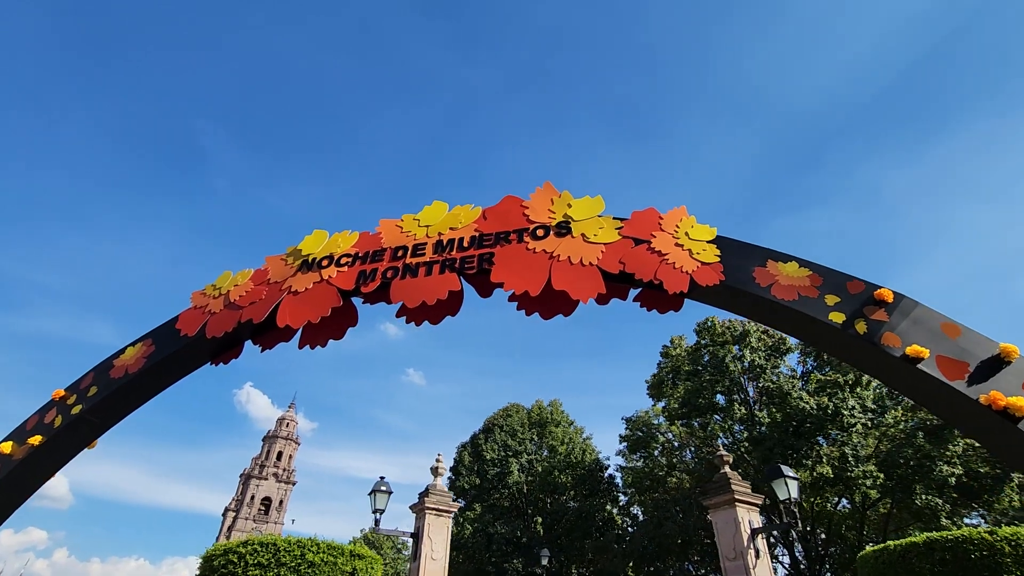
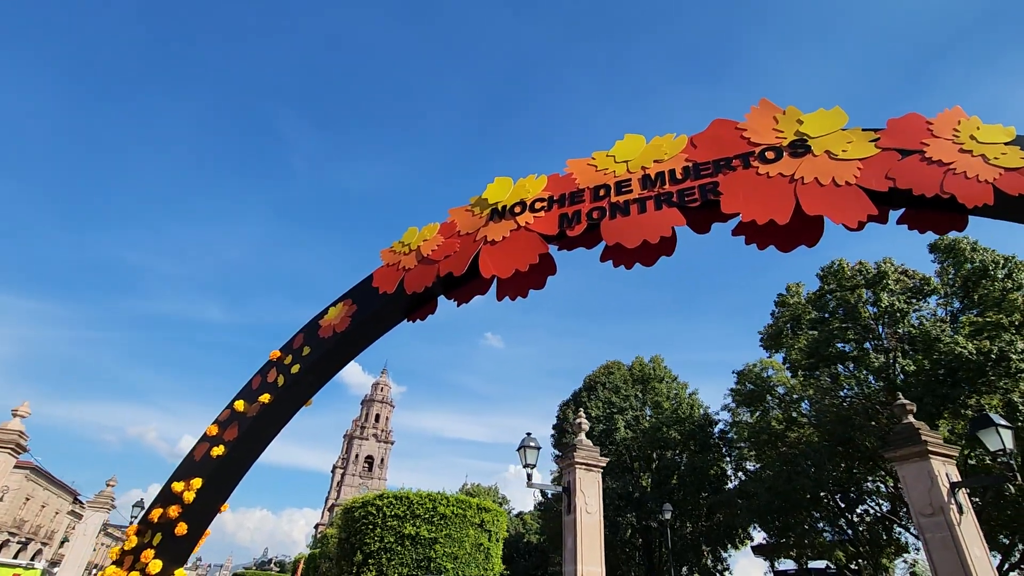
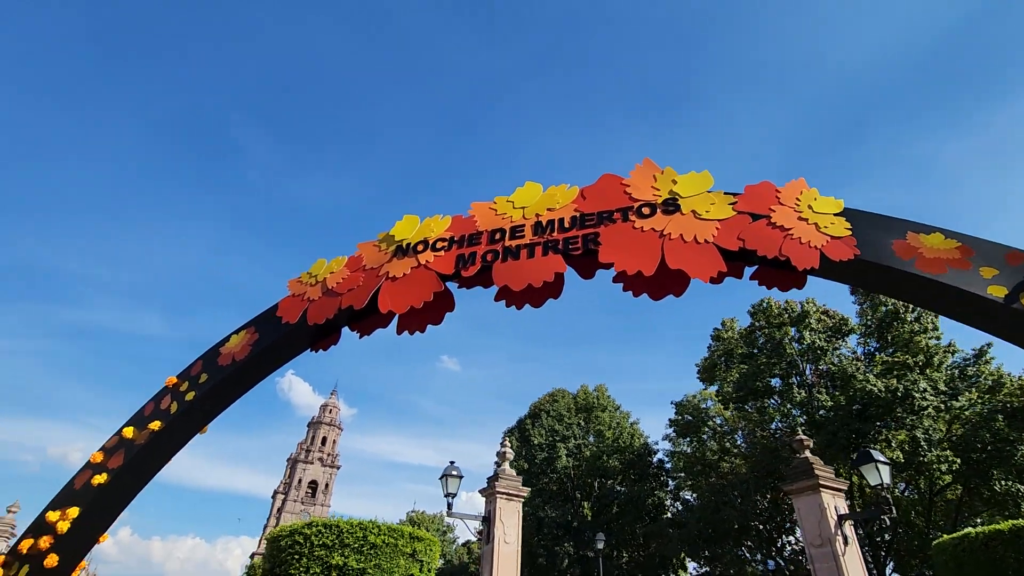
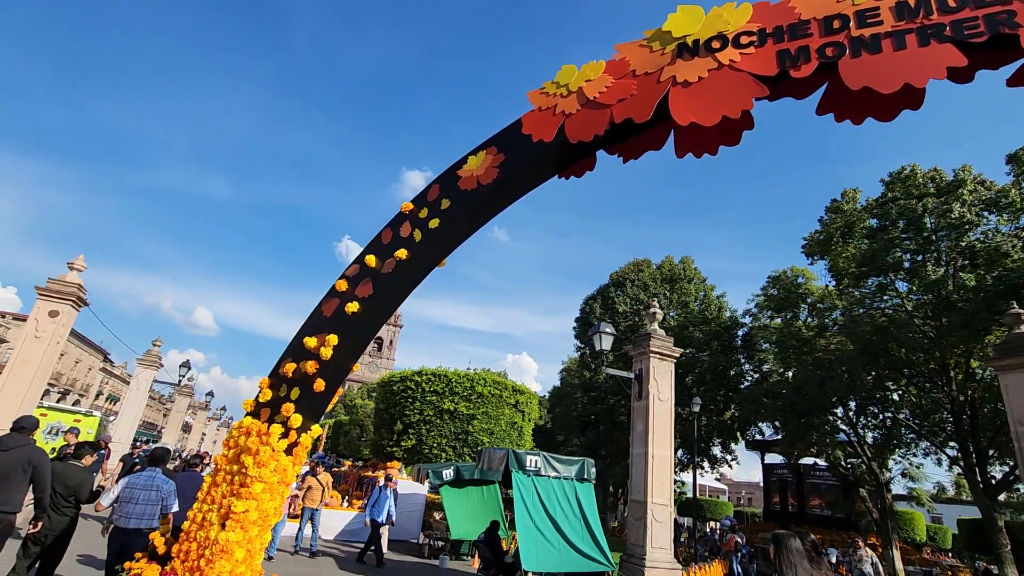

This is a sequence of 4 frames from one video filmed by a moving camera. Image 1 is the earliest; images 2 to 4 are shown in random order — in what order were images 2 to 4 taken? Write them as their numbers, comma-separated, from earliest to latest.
3, 2, 4
